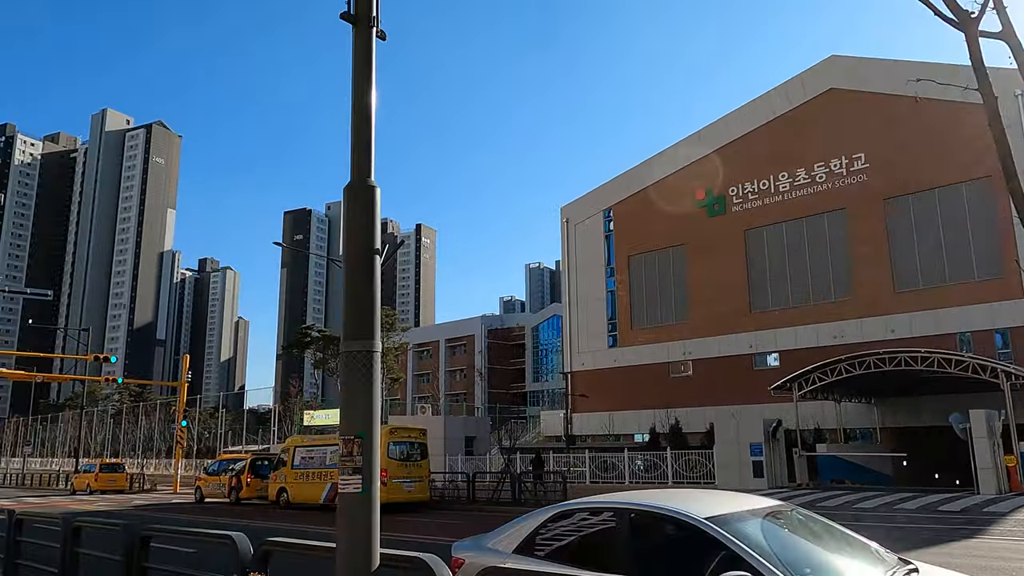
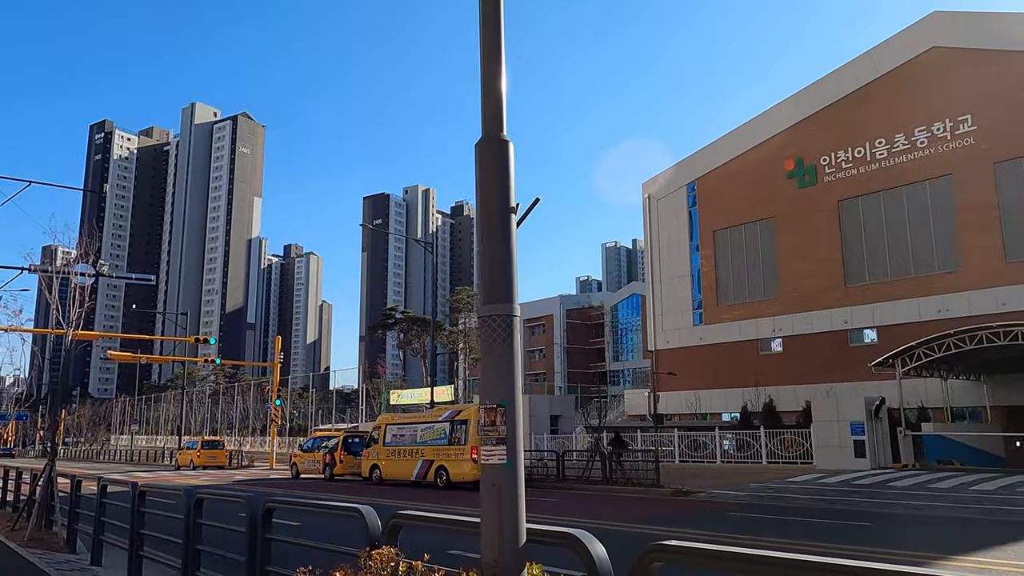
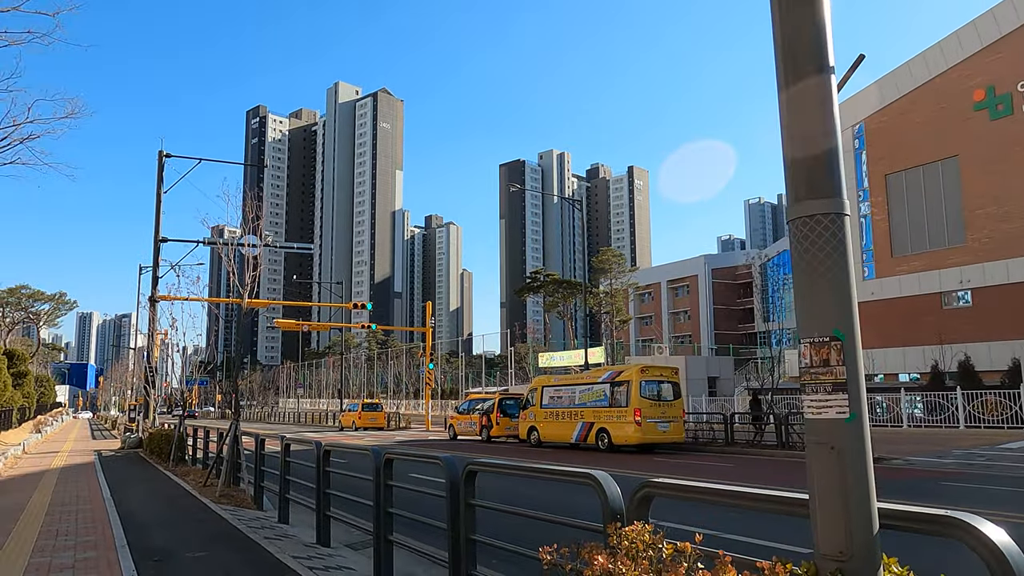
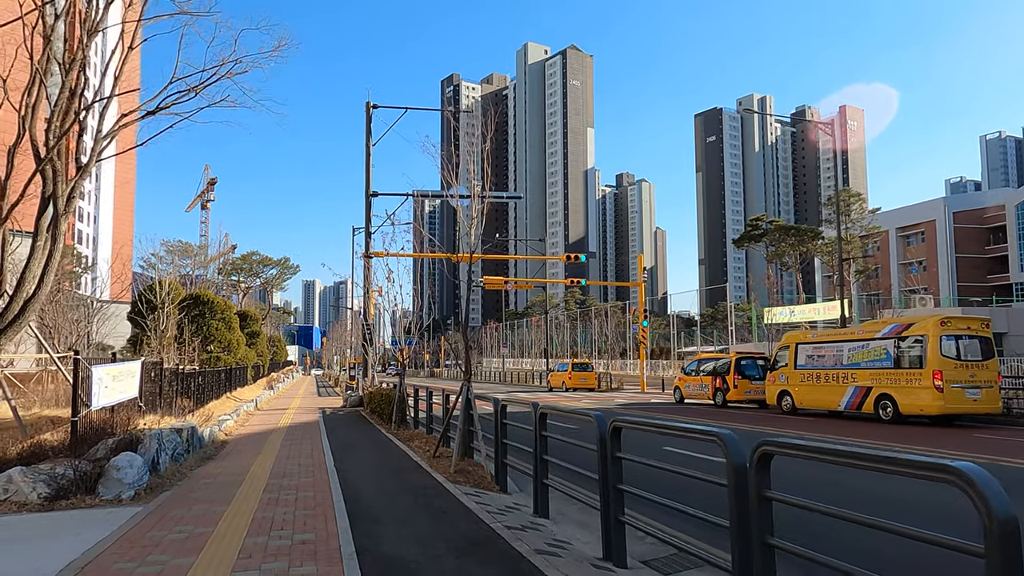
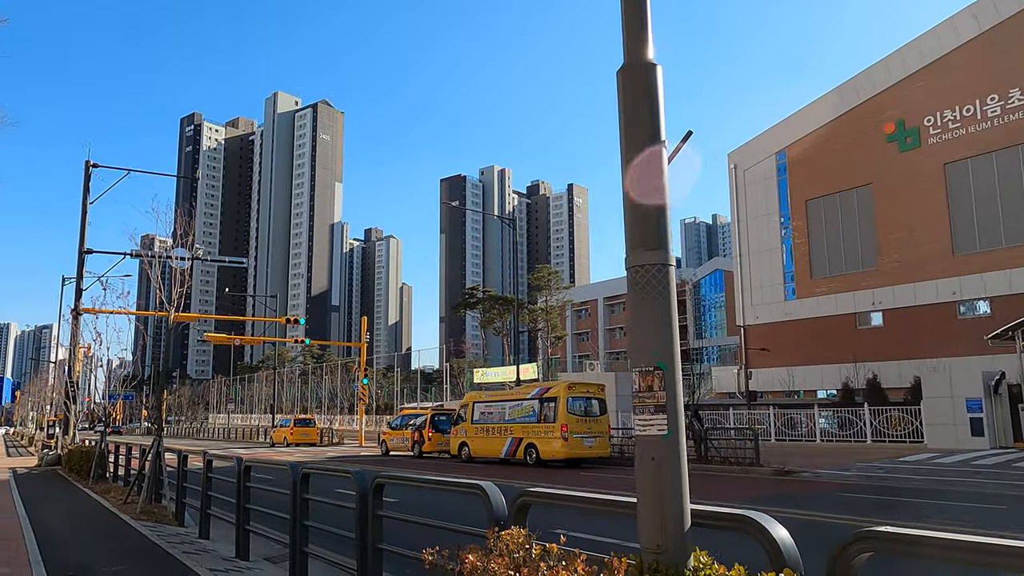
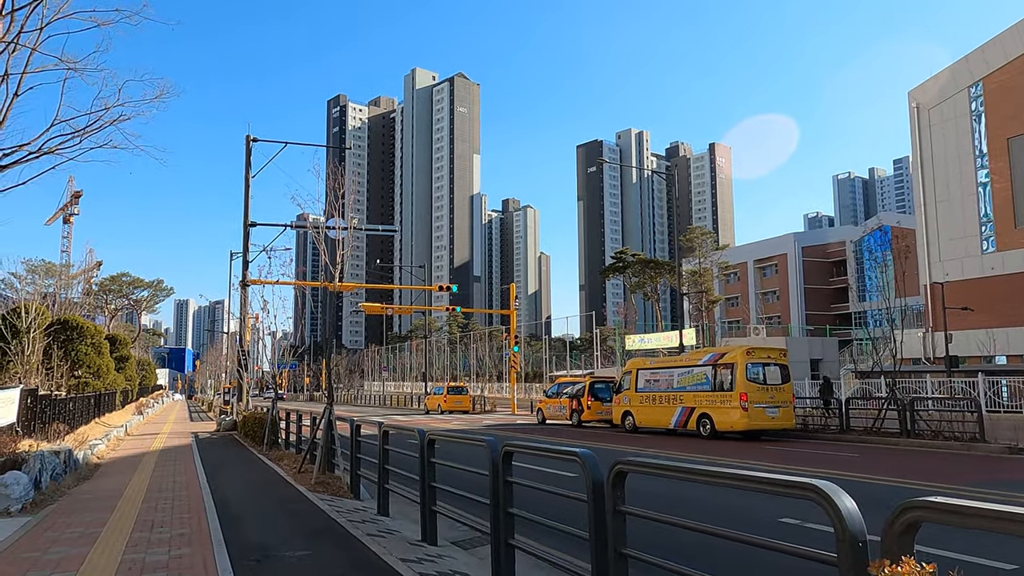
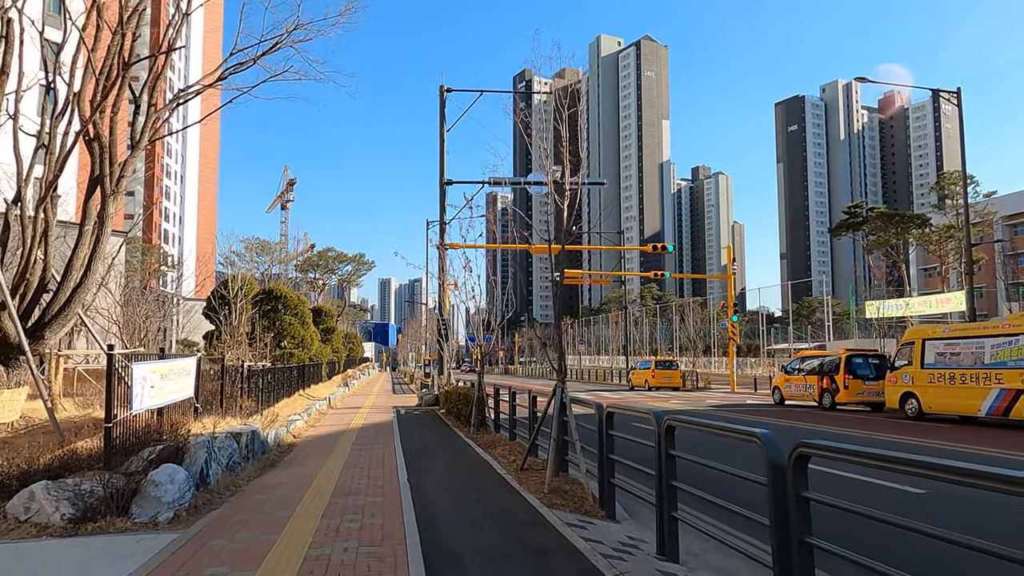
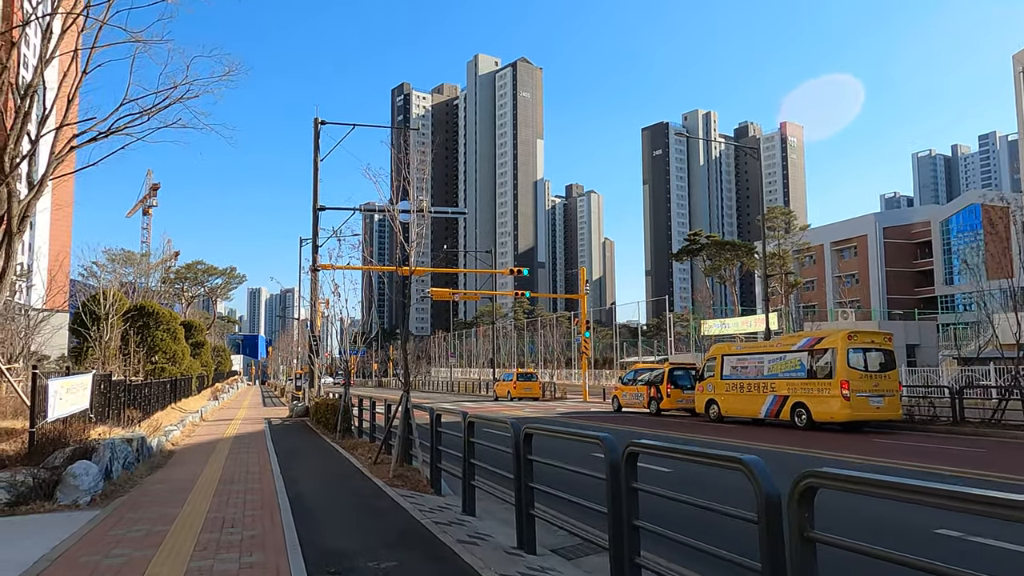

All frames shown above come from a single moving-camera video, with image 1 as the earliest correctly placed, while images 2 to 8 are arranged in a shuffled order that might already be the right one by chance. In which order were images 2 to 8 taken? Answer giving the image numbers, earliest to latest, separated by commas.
2, 5, 3, 6, 8, 4, 7
